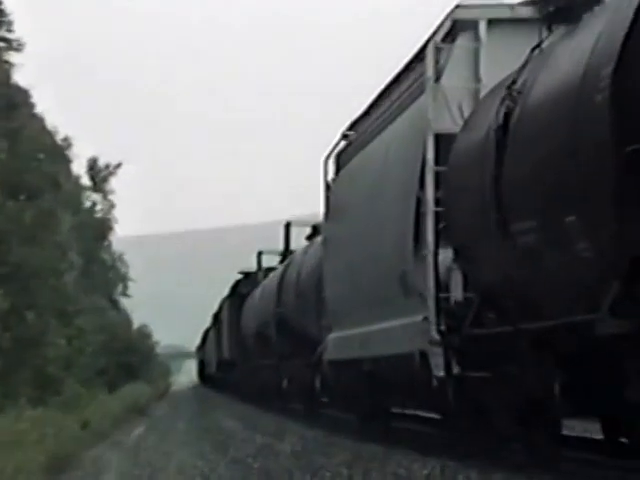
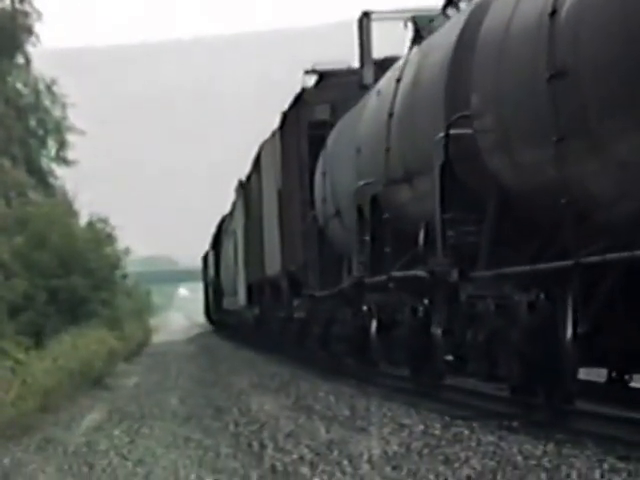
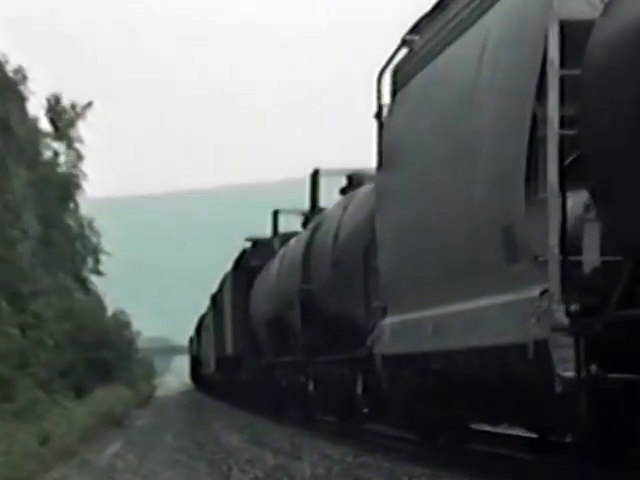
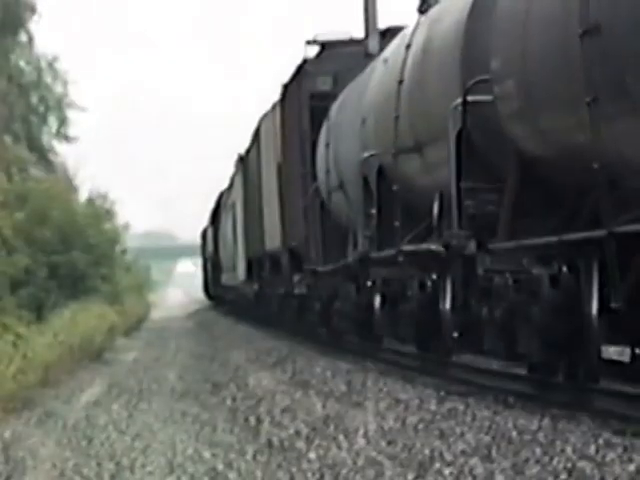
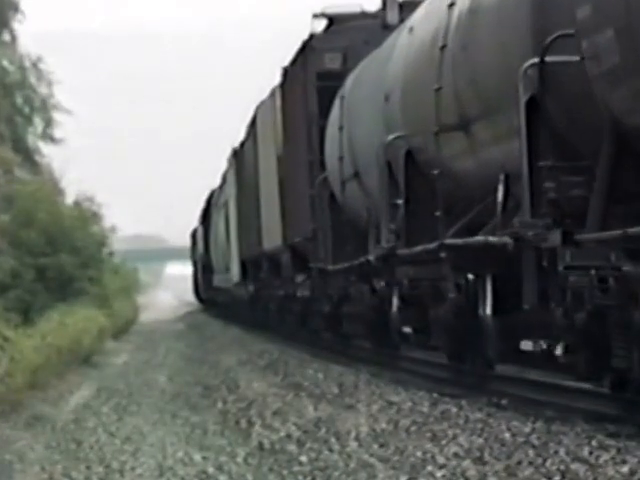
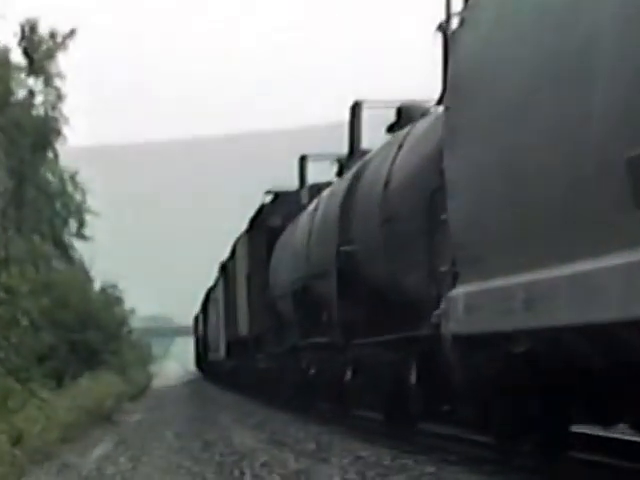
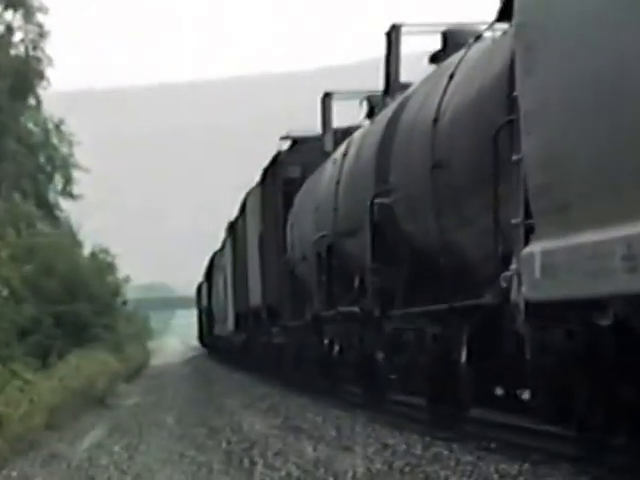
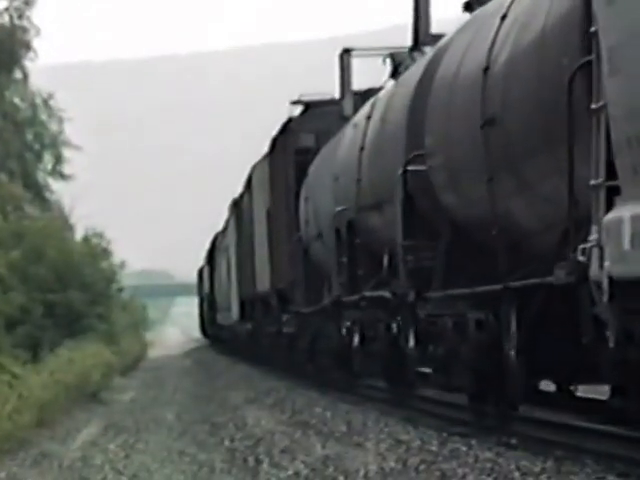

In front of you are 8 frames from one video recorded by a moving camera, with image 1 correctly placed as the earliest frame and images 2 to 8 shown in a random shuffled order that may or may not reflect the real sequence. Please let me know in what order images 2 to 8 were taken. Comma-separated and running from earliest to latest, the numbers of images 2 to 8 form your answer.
3, 6, 7, 8, 2, 4, 5
